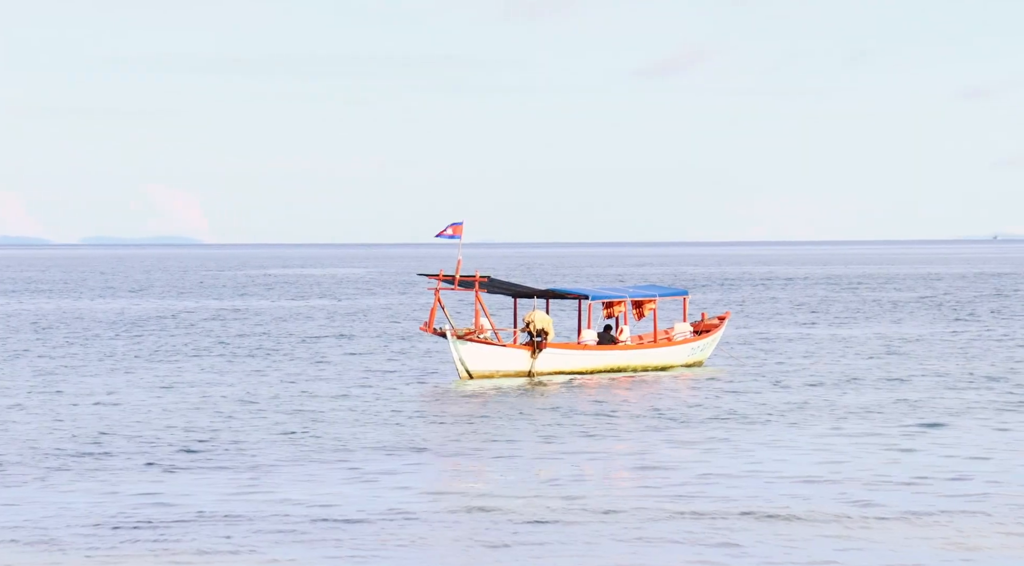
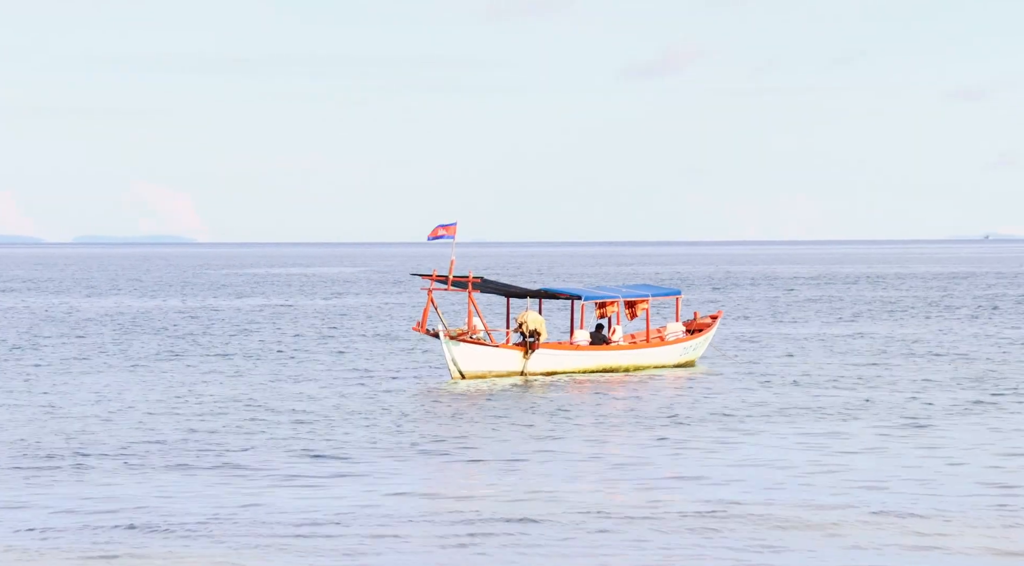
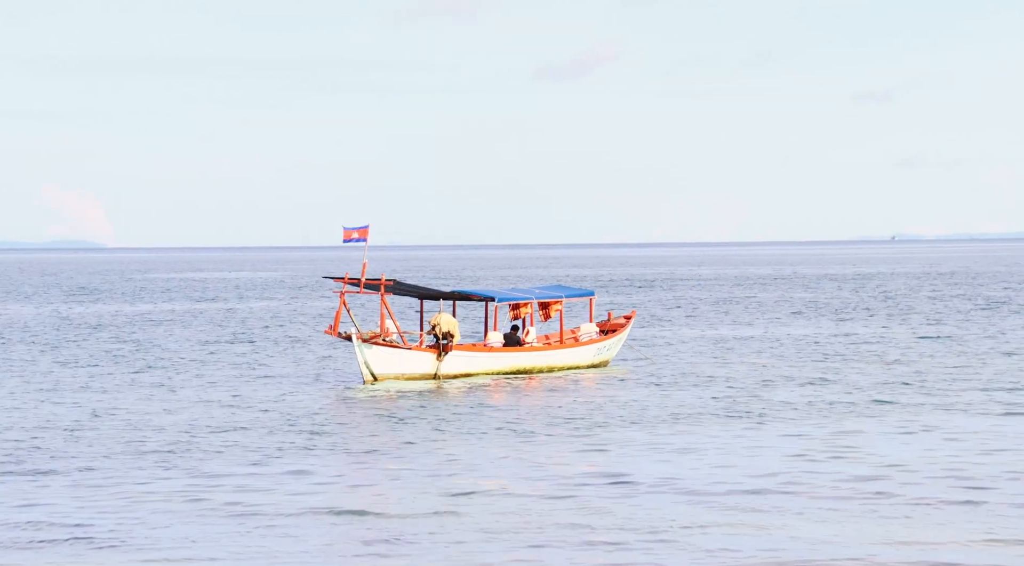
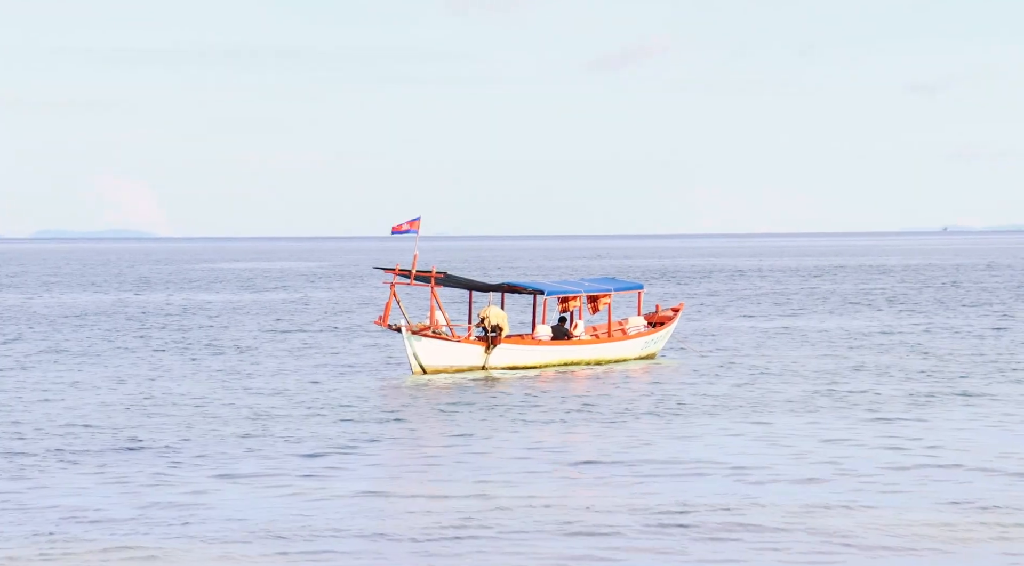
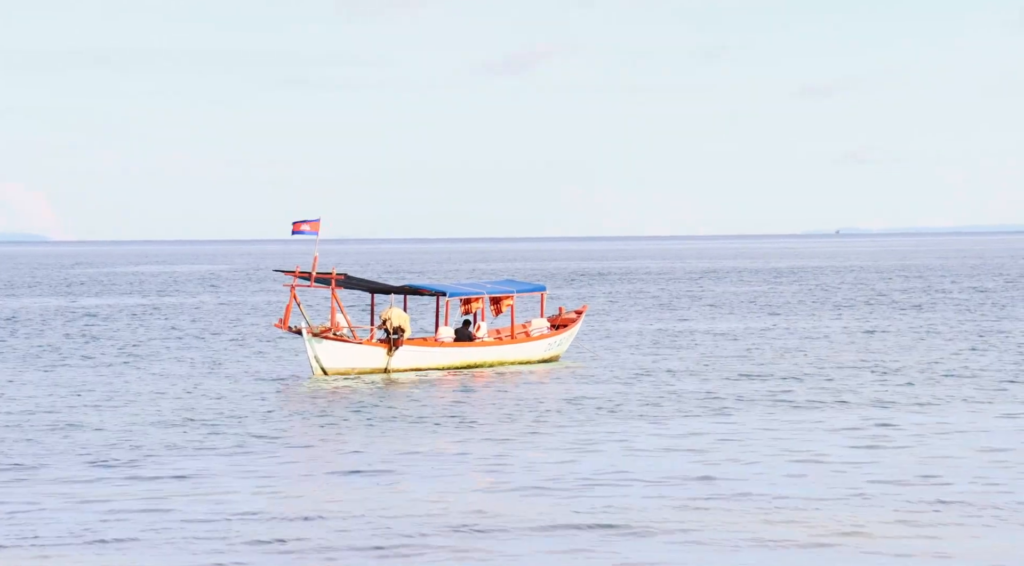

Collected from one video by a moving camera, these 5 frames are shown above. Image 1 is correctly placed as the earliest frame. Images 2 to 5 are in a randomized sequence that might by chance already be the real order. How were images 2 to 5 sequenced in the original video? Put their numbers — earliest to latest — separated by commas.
2, 4, 3, 5
